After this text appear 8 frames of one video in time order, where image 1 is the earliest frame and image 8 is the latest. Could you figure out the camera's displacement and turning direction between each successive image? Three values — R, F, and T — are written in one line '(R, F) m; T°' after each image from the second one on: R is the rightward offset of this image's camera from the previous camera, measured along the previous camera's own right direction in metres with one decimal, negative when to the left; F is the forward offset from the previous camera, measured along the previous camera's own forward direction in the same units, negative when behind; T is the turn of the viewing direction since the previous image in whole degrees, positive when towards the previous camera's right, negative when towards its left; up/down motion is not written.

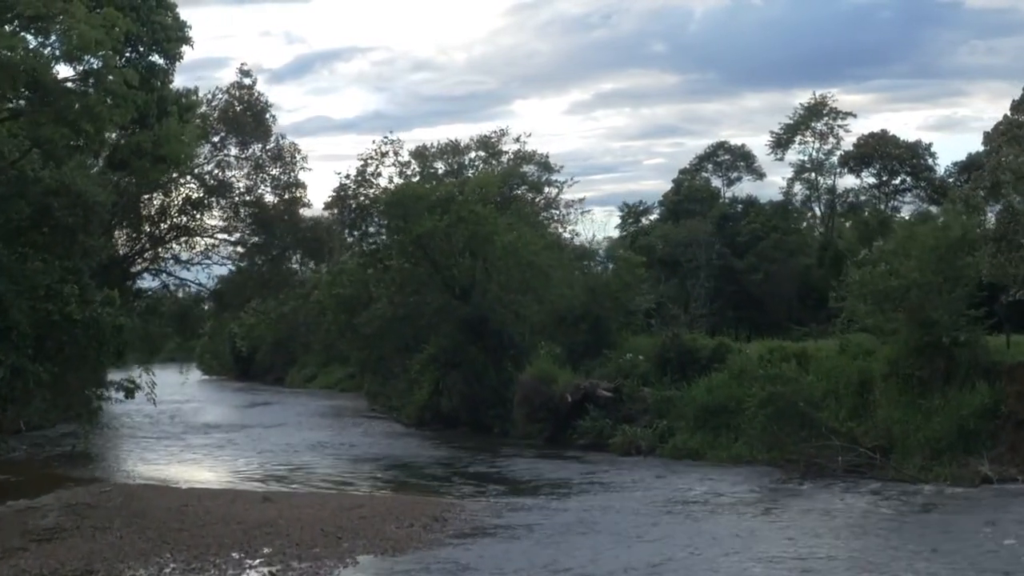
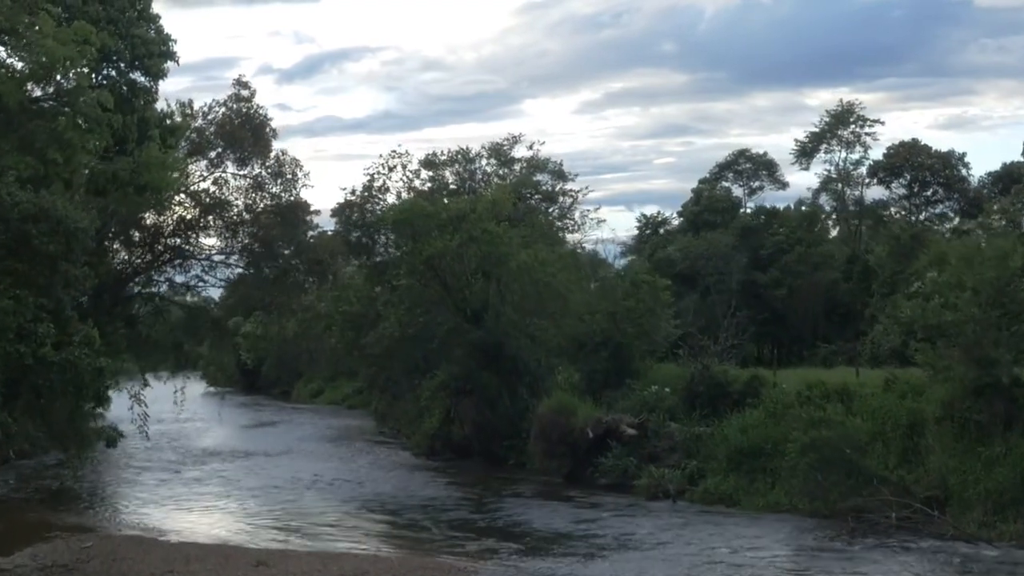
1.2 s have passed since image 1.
(-0.2, +2.1) m; 0°
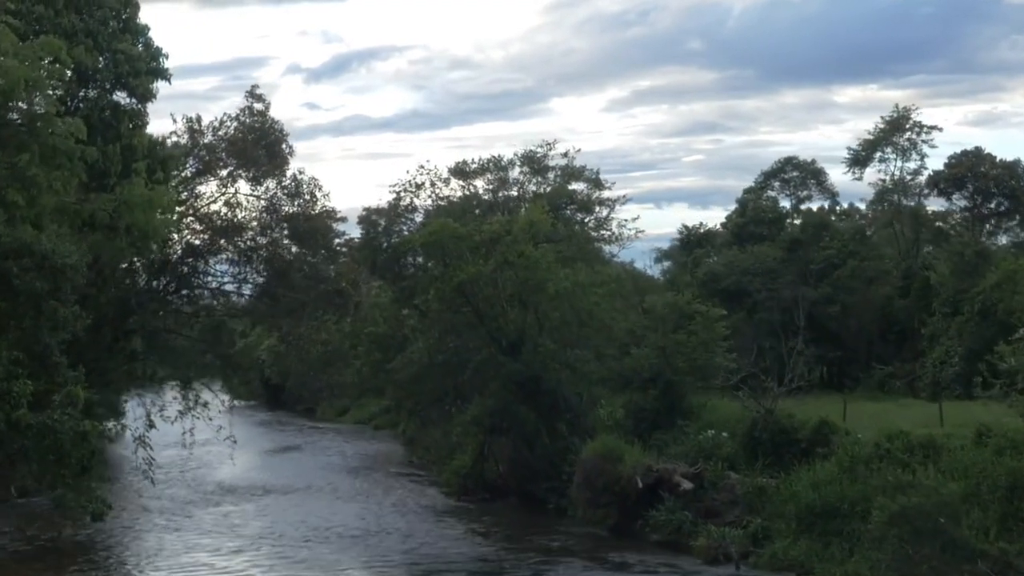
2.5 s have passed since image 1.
(-0.3, +2.7) m; -1°
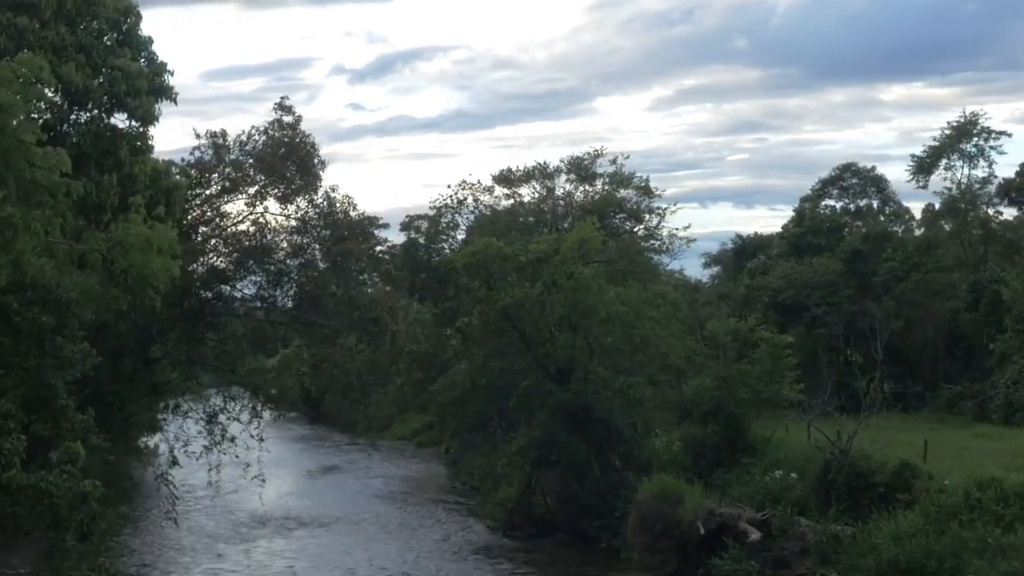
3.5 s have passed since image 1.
(-0.1, +2.0) m; -2°
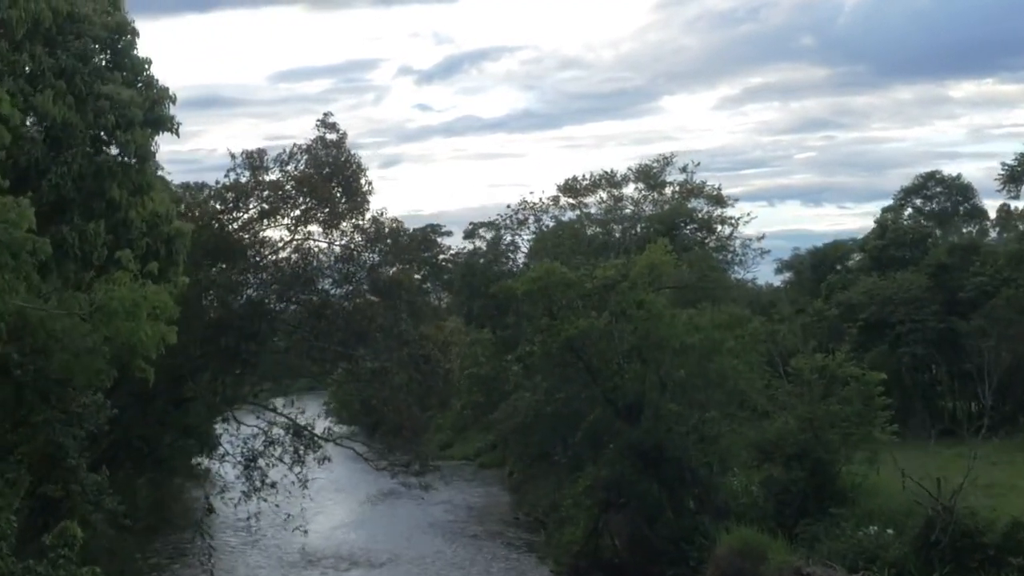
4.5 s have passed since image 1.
(0.0, +2.2) m; -3°
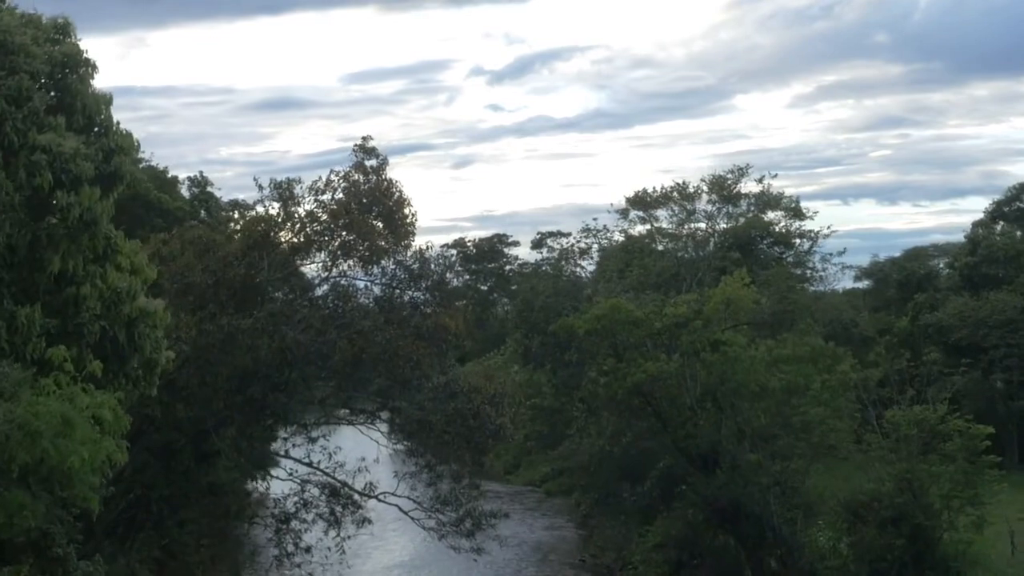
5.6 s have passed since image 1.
(+0.2, +2.4) m; -3°
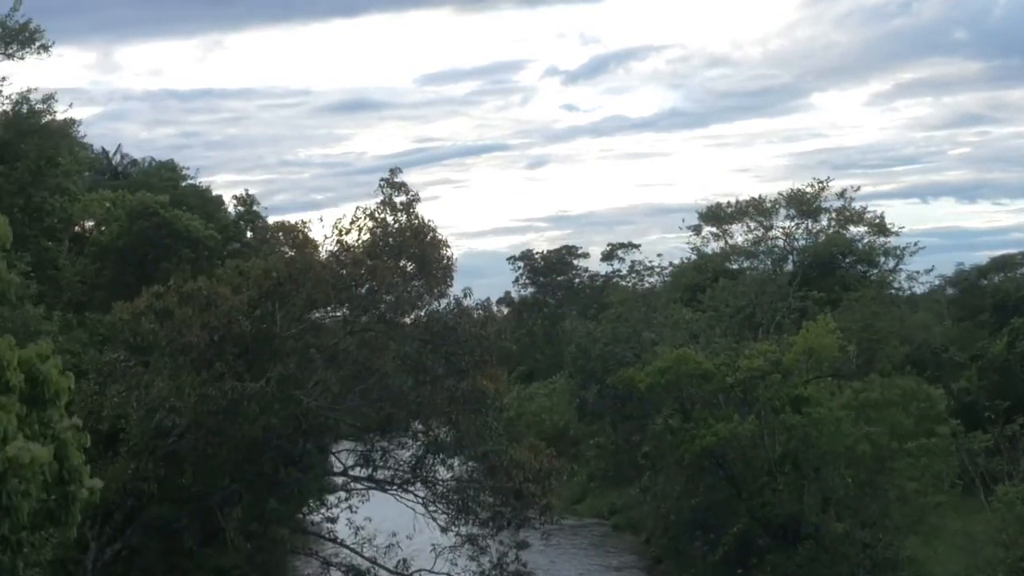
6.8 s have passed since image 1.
(+0.4, +2.6) m; -4°
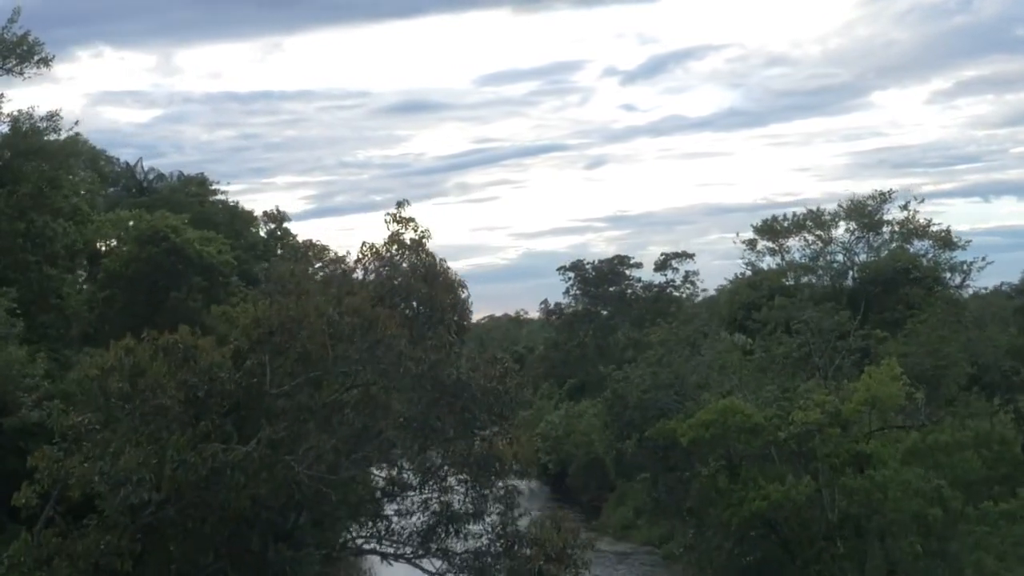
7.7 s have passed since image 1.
(+0.5, +2.0) m; -3°
